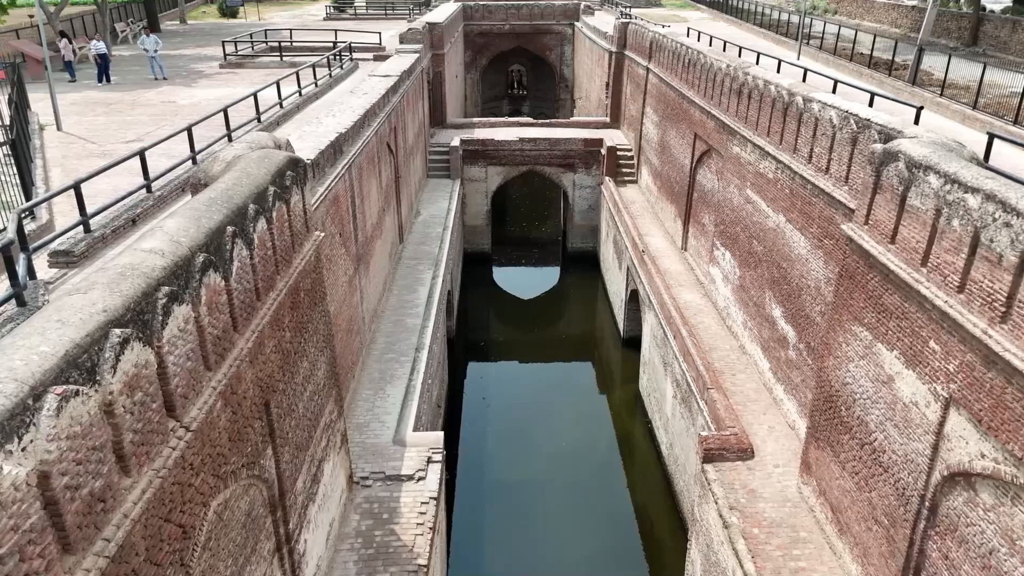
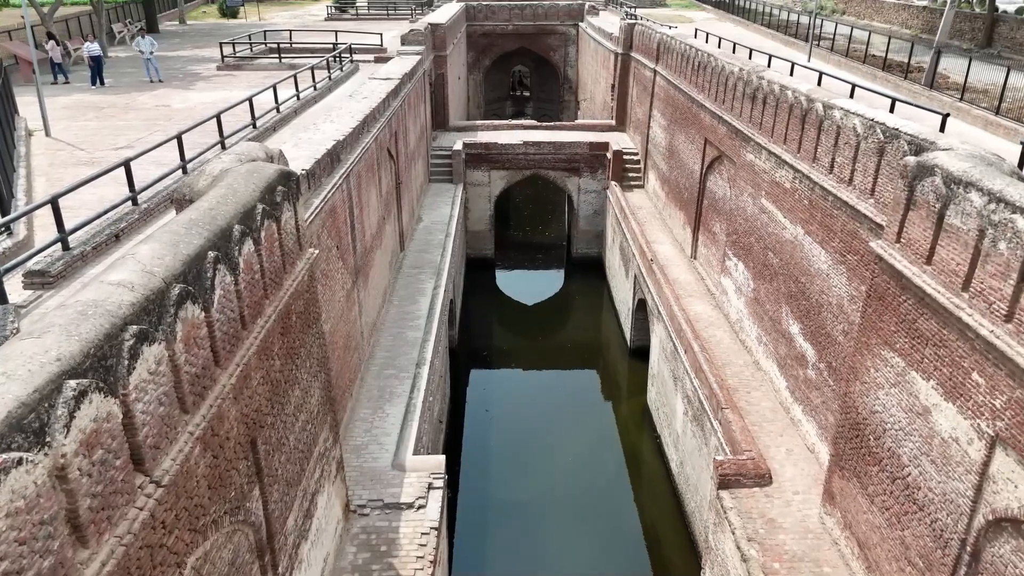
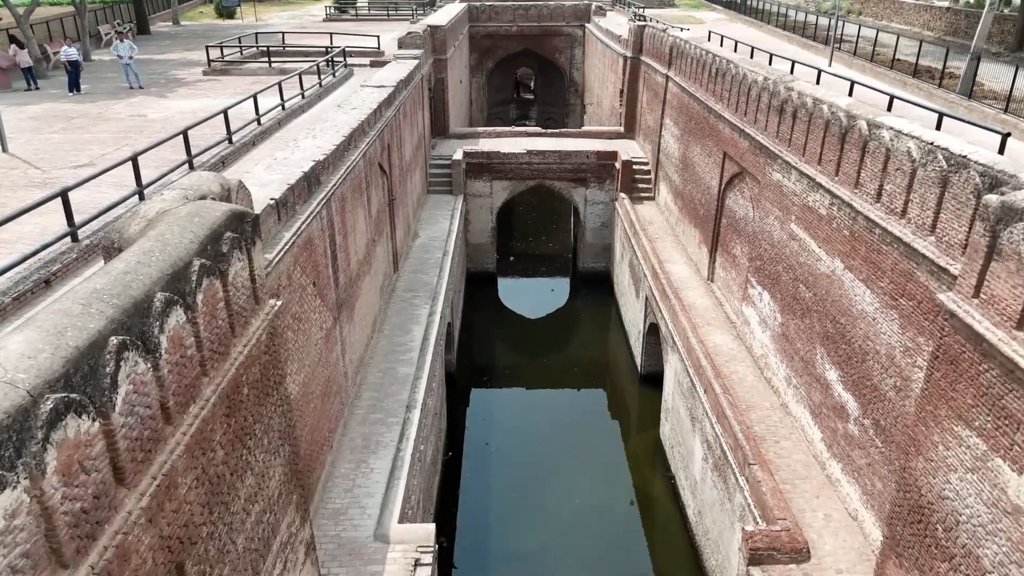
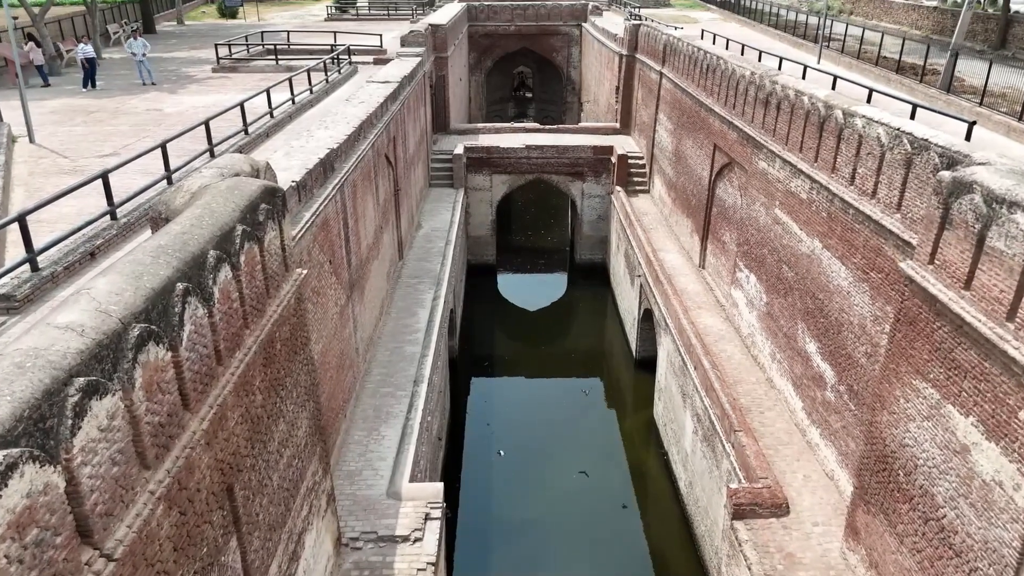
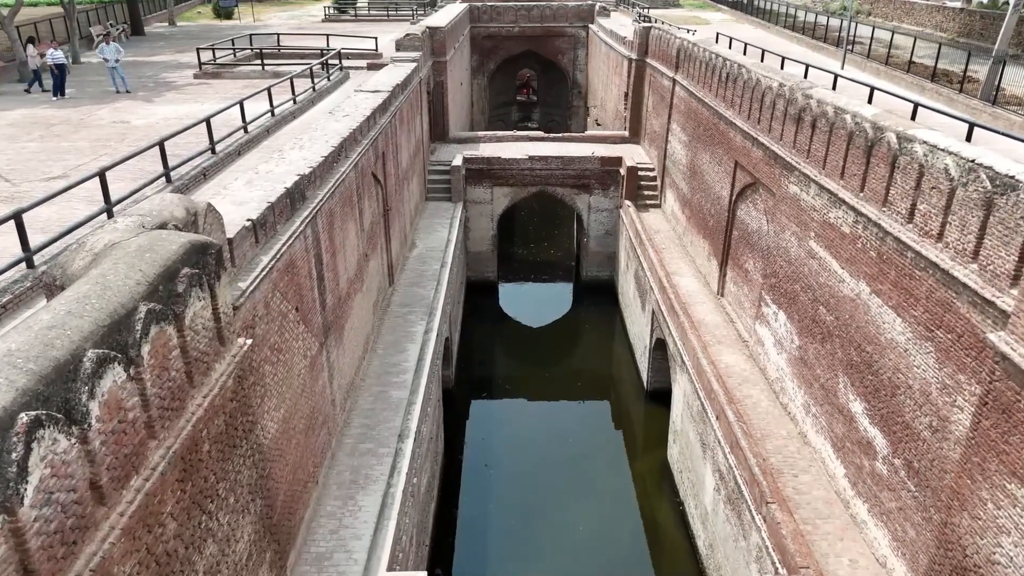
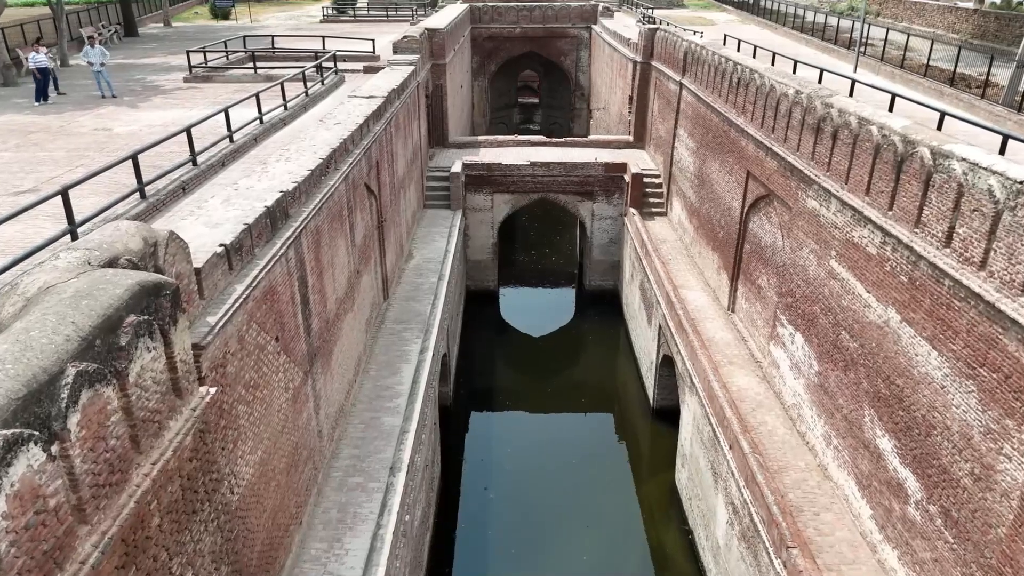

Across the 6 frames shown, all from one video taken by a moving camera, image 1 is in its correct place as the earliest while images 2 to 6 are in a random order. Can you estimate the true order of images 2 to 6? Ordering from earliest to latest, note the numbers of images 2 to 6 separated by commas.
2, 4, 3, 5, 6
